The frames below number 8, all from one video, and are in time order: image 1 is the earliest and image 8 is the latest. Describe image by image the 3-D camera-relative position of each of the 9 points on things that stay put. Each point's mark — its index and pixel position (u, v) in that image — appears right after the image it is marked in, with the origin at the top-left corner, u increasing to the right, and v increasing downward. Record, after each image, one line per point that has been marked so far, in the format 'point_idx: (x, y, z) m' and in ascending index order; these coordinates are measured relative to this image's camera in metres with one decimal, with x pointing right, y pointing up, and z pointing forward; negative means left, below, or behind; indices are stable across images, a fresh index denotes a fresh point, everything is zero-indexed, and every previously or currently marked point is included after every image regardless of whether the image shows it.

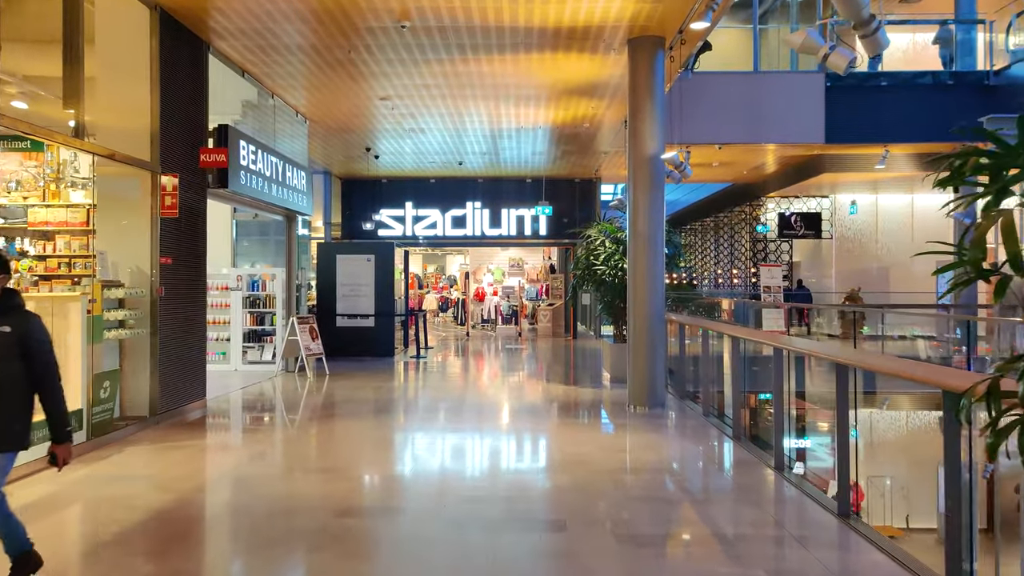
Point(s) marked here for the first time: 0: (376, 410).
0: (-1.4, -1.2, +8.0) m
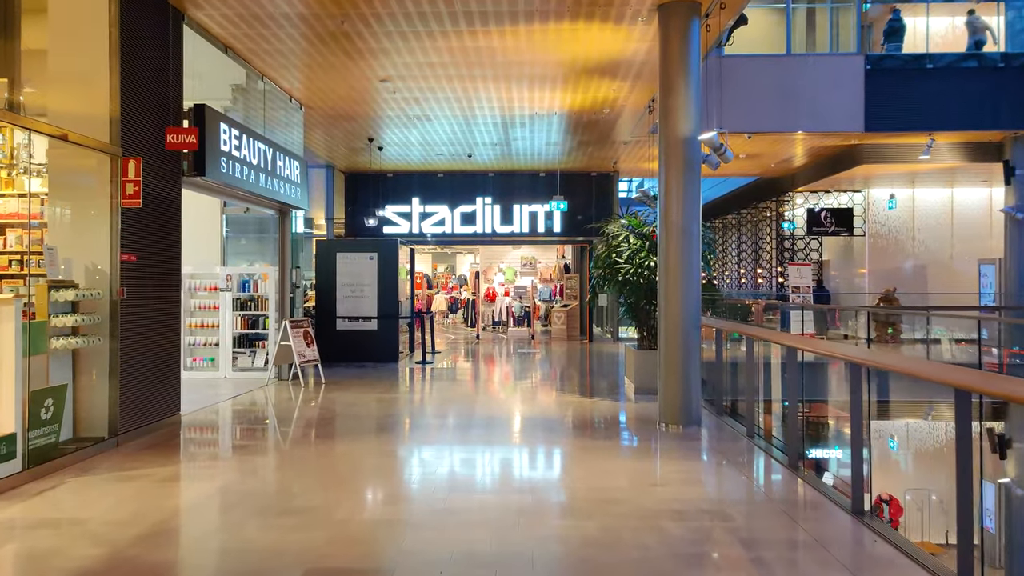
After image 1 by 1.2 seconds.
0: (-1.2, -1.2, +7.3) m
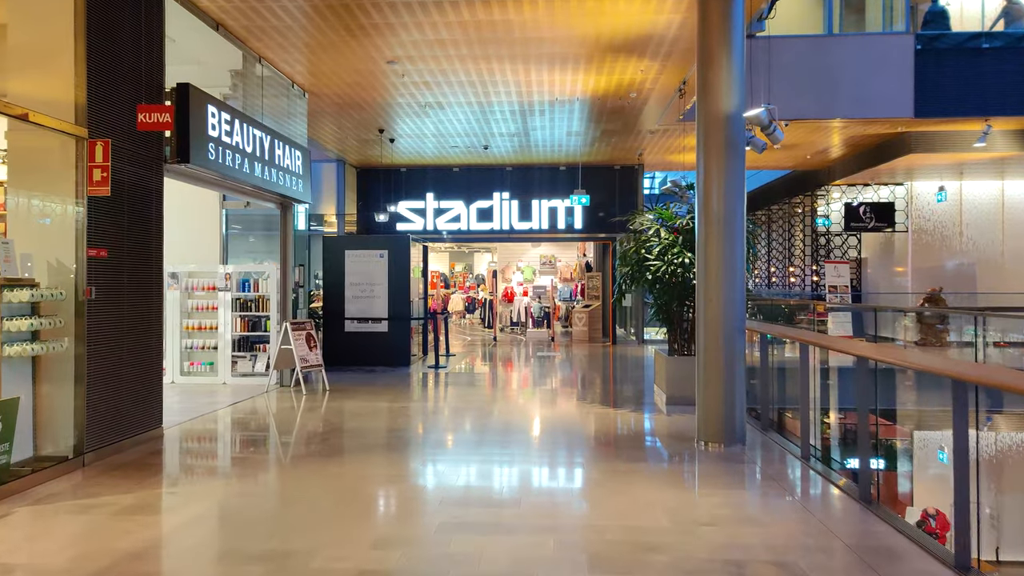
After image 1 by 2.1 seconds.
0: (-1.1, -1.2, +6.6) m
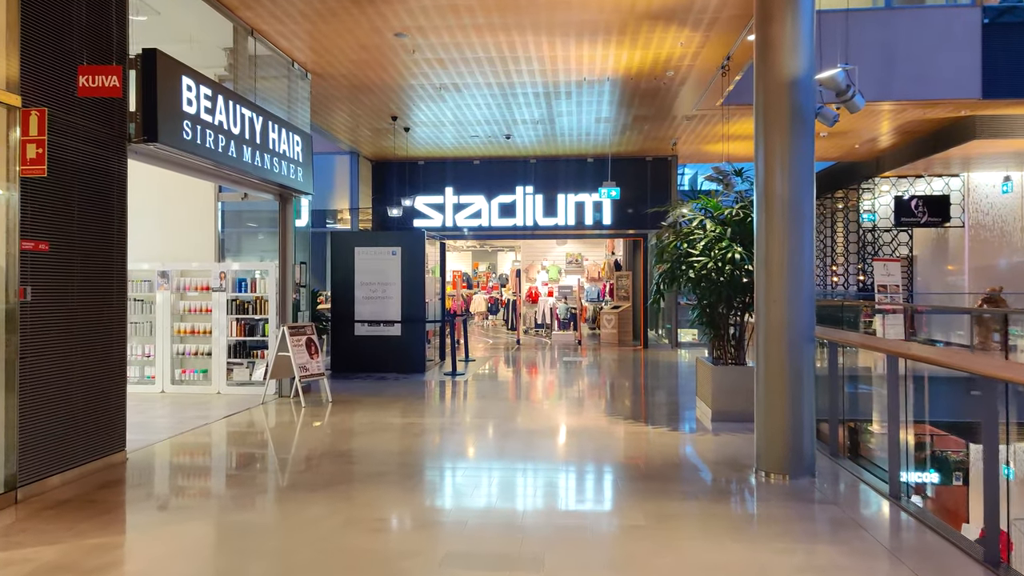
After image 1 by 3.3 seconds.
0: (-0.9, -1.2, +5.9) m
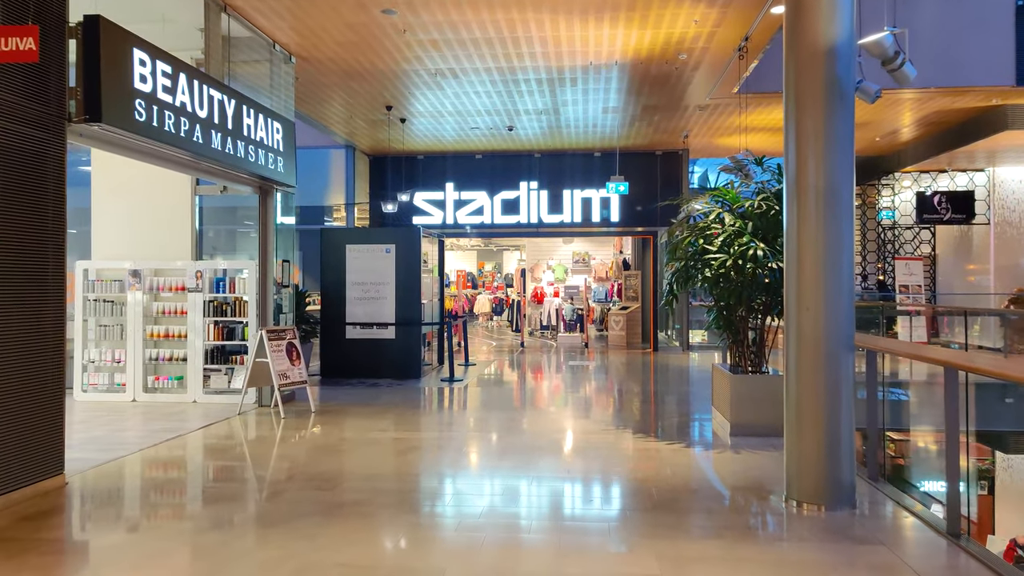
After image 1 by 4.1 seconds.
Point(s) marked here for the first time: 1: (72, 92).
0: (-0.9, -1.2, +5.3) m
1: (-2.3, +1.0, +4.0) m
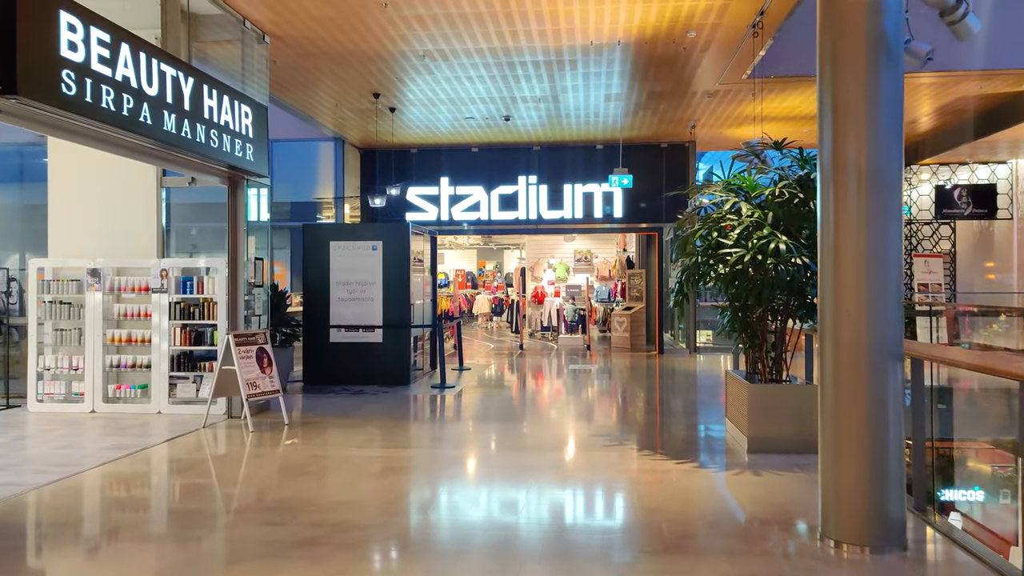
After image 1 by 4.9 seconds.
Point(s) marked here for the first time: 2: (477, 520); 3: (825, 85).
0: (-1.0, -1.2, +4.7) m
1: (-2.4, +1.0, +3.4) m
2: (-0.2, -1.2, +3.8) m
3: (+1.3, +0.8, +3.2) m
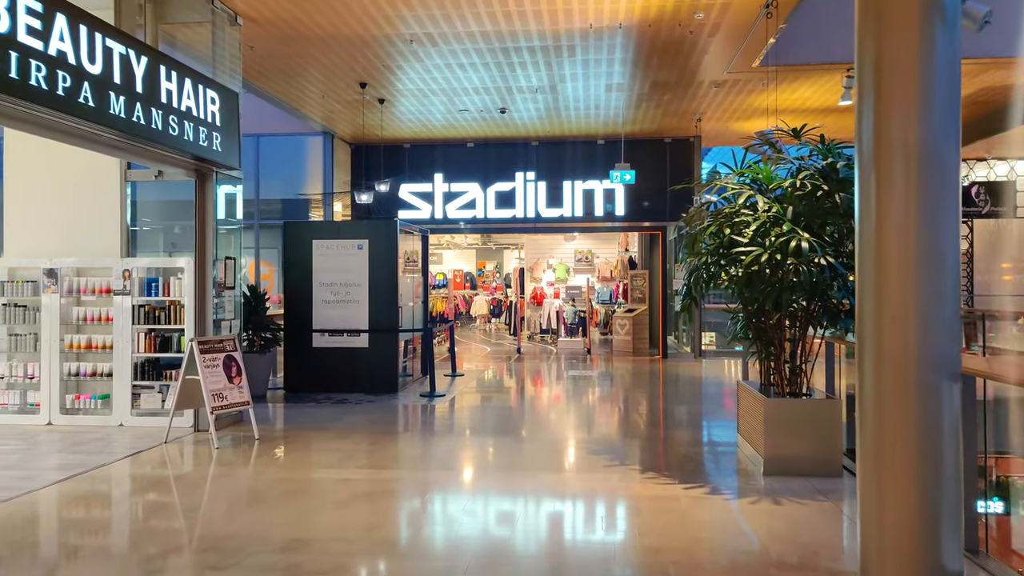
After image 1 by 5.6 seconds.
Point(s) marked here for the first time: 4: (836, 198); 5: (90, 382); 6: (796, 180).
0: (-1.0, -1.2, +4.2) m
1: (-2.5, +1.0, +3.0) m
2: (-0.2, -1.2, +3.3) m
3: (+1.2, +0.8, +2.7) m
4: (+1.8, +0.5, +4.2) m
5: (-3.3, -0.7, +5.9) m
6: (+1.6, +0.6, +4.3) m
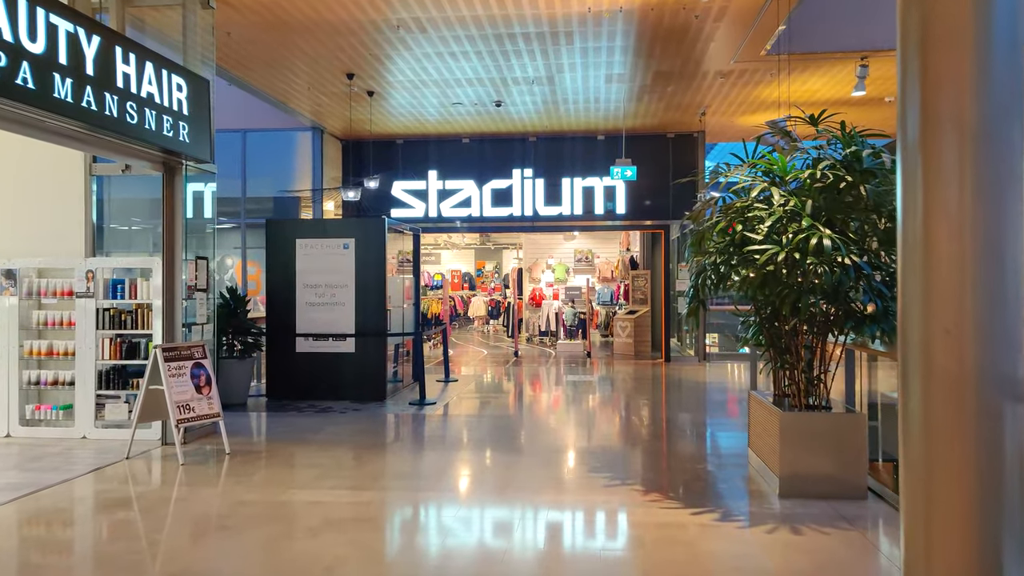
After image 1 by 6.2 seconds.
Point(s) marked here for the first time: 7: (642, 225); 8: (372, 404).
0: (-1.1, -1.3, +3.8) m
1: (-2.5, +1.0, +2.6) m
2: (-0.3, -1.2, +2.9) m
3: (+1.2, +0.8, +2.3) m
4: (+1.7, +0.5, +3.8) m
5: (-3.3, -0.7, +5.5) m
6: (+1.6, +0.6, +3.9) m
7: (+1.9, +0.9, +10.7) m
8: (-1.3, -1.1, +7.1) m
